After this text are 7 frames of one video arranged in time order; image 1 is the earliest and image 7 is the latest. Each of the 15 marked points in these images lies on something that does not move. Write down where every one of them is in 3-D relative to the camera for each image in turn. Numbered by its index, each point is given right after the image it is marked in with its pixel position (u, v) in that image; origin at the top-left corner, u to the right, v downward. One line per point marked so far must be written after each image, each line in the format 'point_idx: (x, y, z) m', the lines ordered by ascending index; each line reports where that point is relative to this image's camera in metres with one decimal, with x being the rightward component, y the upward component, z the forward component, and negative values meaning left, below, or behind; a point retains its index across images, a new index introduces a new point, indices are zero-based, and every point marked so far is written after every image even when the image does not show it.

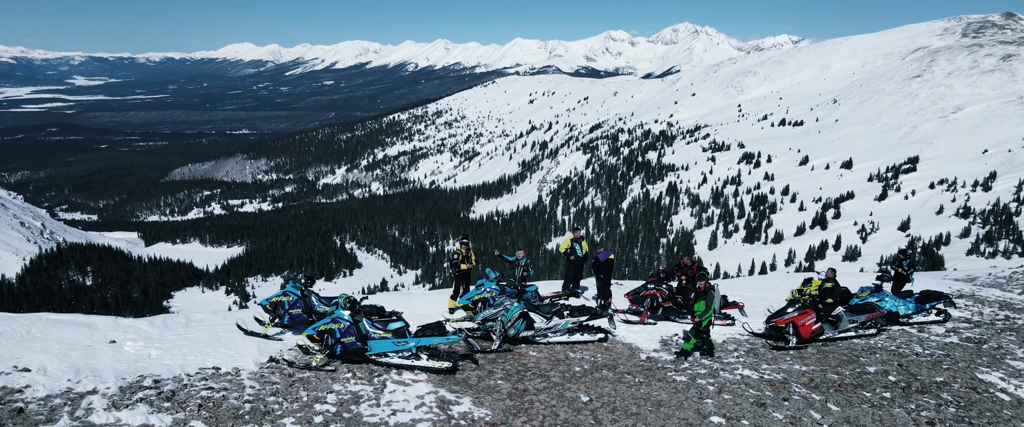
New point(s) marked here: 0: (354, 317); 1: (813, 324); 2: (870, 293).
0: (-3.6, -2.3, +11.8) m
1: (+7.6, -2.8, +13.6) m
2: (+10.1, -2.2, +15.2) m
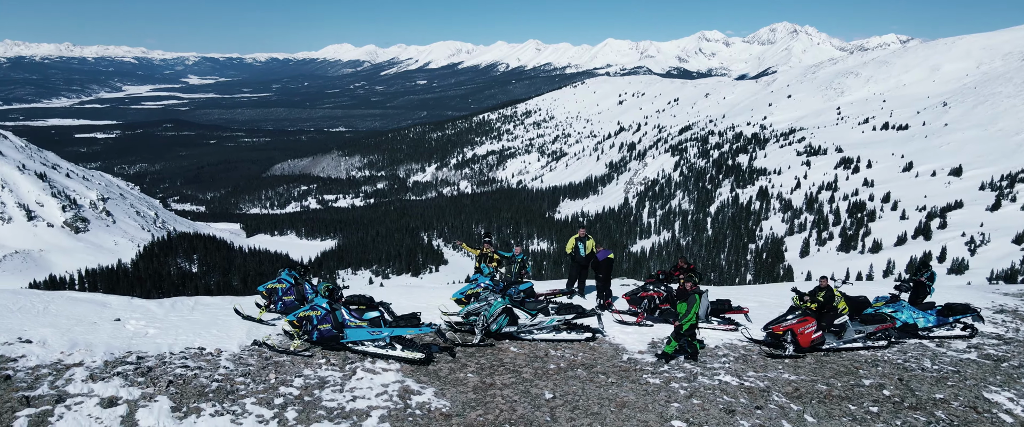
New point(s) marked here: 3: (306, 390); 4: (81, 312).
0: (-4.1, -2.1, +12.0) m
1: (+7.2, -2.8, +12.8) m
2: (+9.8, -2.4, +14.2) m
3: (-3.9, -3.3, +10.1) m
4: (-11.3, -2.6, +14.2) m
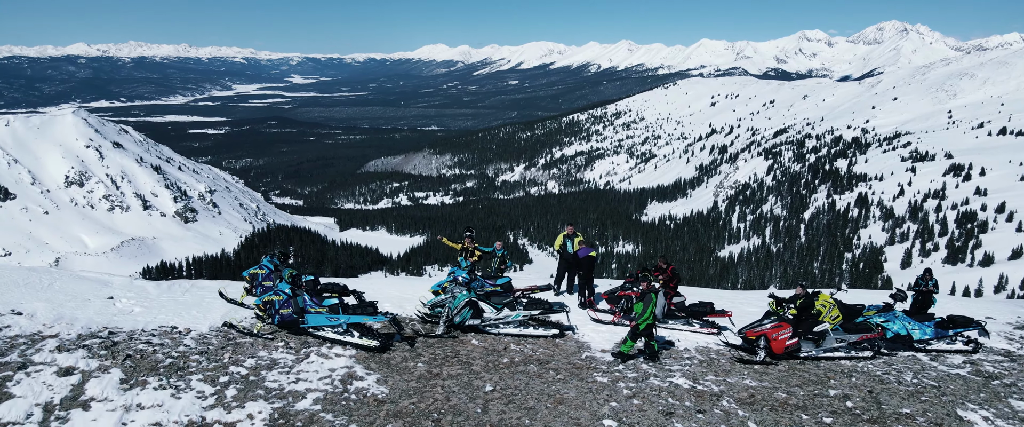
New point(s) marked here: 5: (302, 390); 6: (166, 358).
0: (-5.0, -1.8, +12.4) m
1: (+6.2, -2.8, +12.2) m
2: (+9.0, -2.4, +13.3) m
3: (-5.0, -3.0, +10.4) m
4: (-12.0, -2.1, +15.1) m
5: (-3.8, -3.2, +9.8) m
6: (-6.8, -2.8, +10.5) m
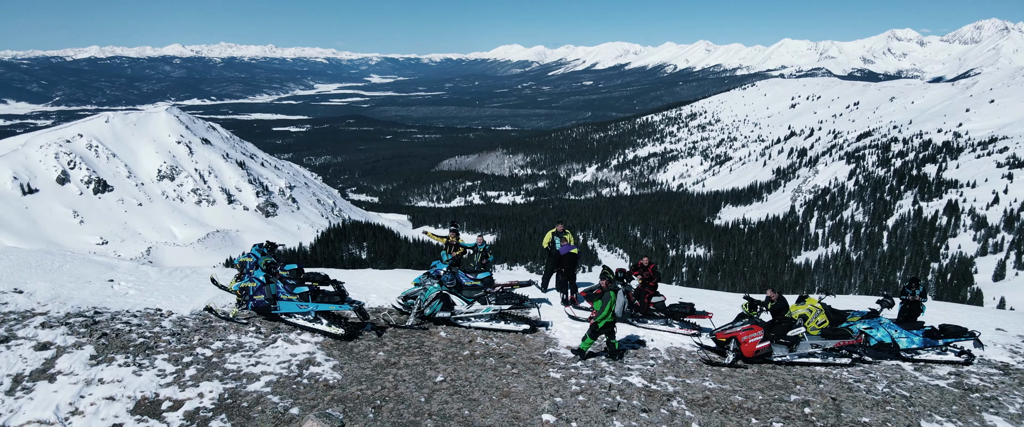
0: (-5.8, -1.5, +12.8) m
1: (+5.4, -2.8, +11.9) m
2: (+8.3, -2.5, +12.8) m
3: (-5.9, -2.8, +10.9) m
4: (-12.6, -1.7, +16.0) m
5: (-4.8, -3.0, +10.2) m
6: (-7.7, -2.5, +11.1) m
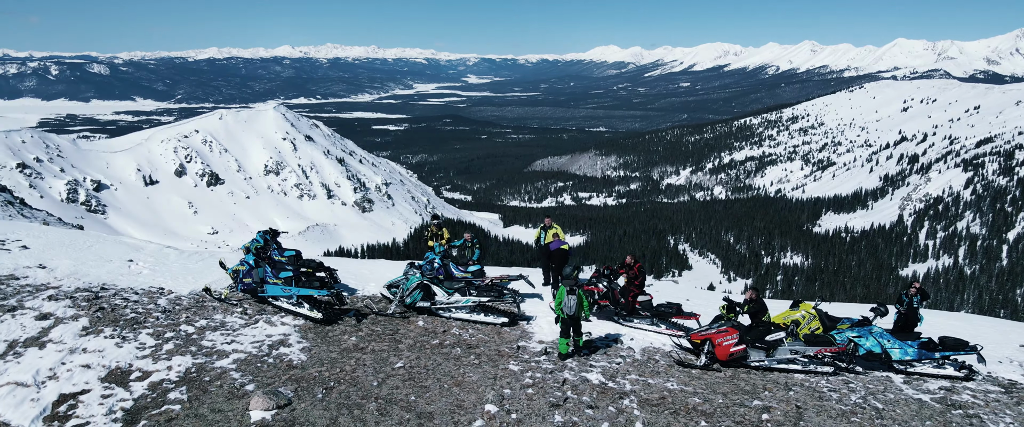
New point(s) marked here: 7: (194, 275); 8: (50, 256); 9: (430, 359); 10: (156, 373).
0: (-6.3, -1.2, +13.4) m
1: (+4.7, -2.8, +11.5) m
2: (+7.6, -2.5, +12.1) m
3: (-6.7, -2.5, +11.5) m
4: (-12.8, -1.2, +17.3) m
5: (-5.6, -2.7, +10.8) m
6: (-8.4, -2.2, +11.9) m
7: (-9.3, -1.8, +15.6) m
8: (-13.5, -1.2, +15.7) m
9: (-1.6, -3.0, +11.0) m
10: (-6.3, -2.8, +9.5) m
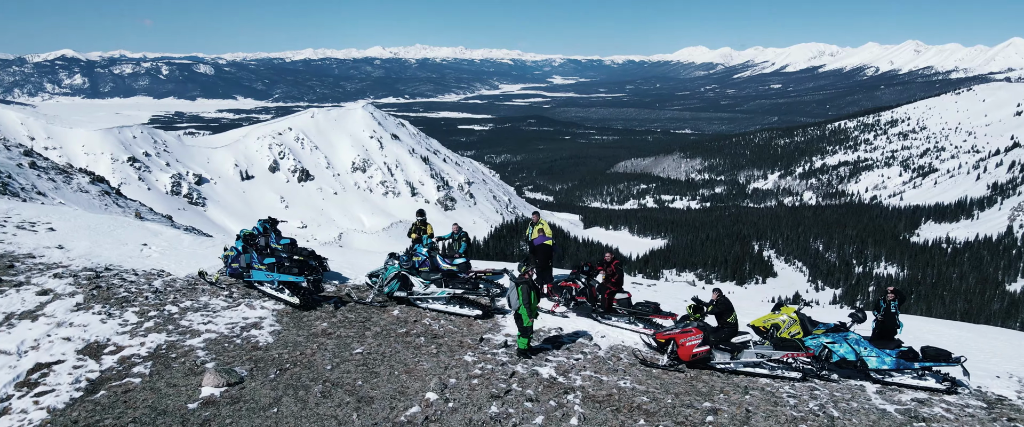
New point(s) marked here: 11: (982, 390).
0: (-7.0, -0.9, +14.1) m
1: (+3.9, -2.8, +11.3) m
2: (+6.8, -2.5, +11.7) m
3: (-7.5, -2.2, +12.2) m
4: (-13.1, -0.8, +18.4) m
5: (-6.5, -2.4, +11.4) m
6: (-9.1, -1.9, +12.7) m
7: (-9.7, -1.4, +16.5) m
8: (-13.9, -0.8, +17.0) m
9: (-2.5, -2.8, +11.3) m
10: (-7.3, -2.5, +10.2) m
11: (+9.7, -3.6, +11.2) m
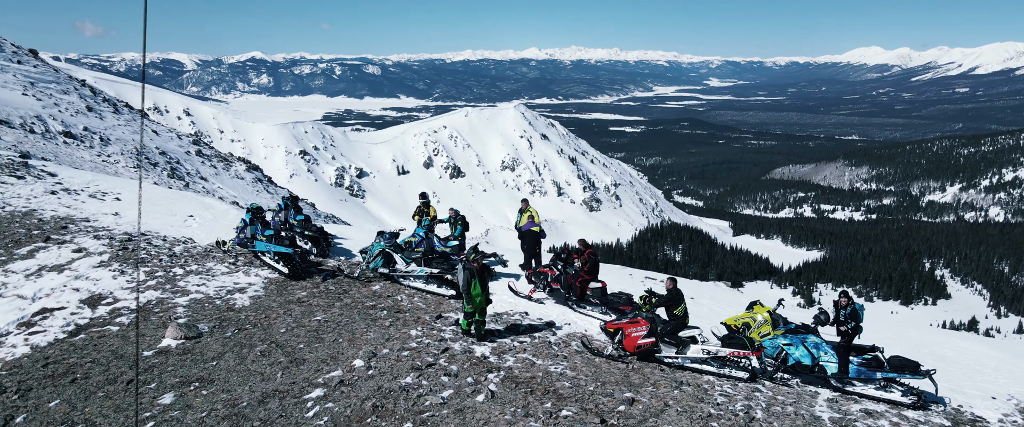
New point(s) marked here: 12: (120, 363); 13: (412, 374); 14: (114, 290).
0: (-7.5, -0.2, +15.5) m
1: (+2.7, -2.6, +11.1) m
2: (+5.7, -2.4, +11.0) m
3: (-8.3, -1.5, +13.8) m
4: (-12.9, +0.2, +20.8) m
5: (-7.5, -1.8, +12.8) m
6: (-9.9, -1.1, +14.6) m
7: (-9.9, -0.6, +18.4) m
8: (-13.9, +0.3, +19.5) m
9: (-3.6, -2.3, +12.2) m
10: (-8.5, -1.9, +11.8) m
11: (+8.3, -3.6, +10.1) m
12: (-6.7, -2.6, +9.3) m
13: (-1.7, -2.9, +9.7) m
14: (-9.1, -1.7, +12.2) m
